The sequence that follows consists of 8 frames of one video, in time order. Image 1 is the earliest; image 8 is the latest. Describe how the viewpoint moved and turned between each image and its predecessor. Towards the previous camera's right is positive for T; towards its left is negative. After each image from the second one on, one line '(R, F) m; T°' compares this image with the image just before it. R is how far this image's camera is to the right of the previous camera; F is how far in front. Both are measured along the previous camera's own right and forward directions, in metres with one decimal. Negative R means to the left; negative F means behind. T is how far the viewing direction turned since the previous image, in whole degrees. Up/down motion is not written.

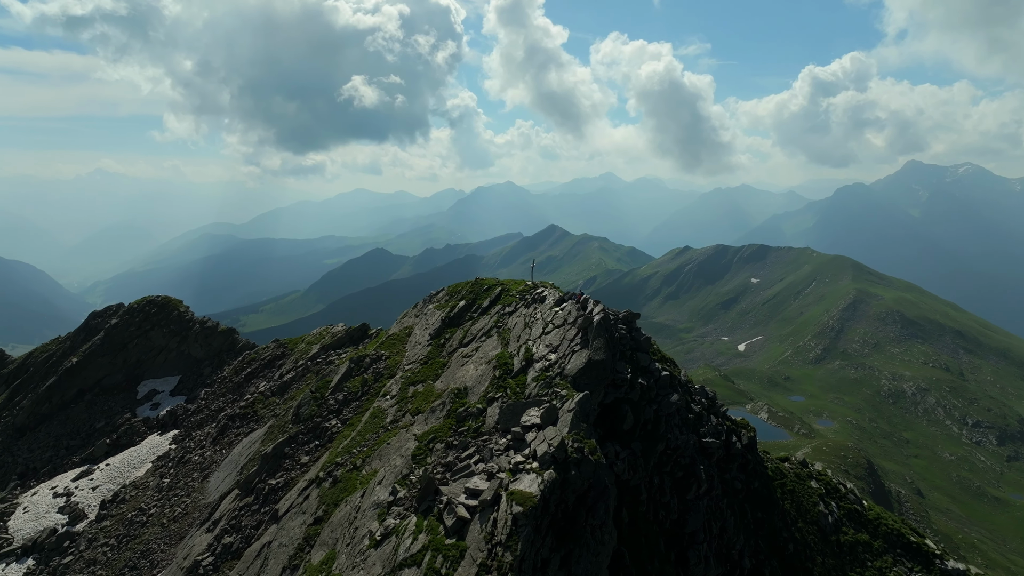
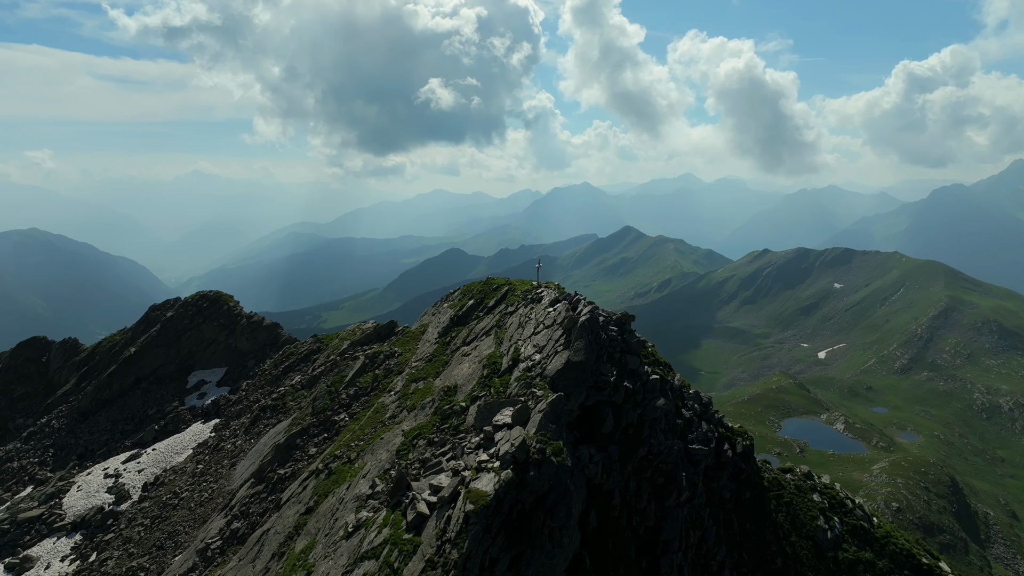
(+3.9, +0.2) m; -6°
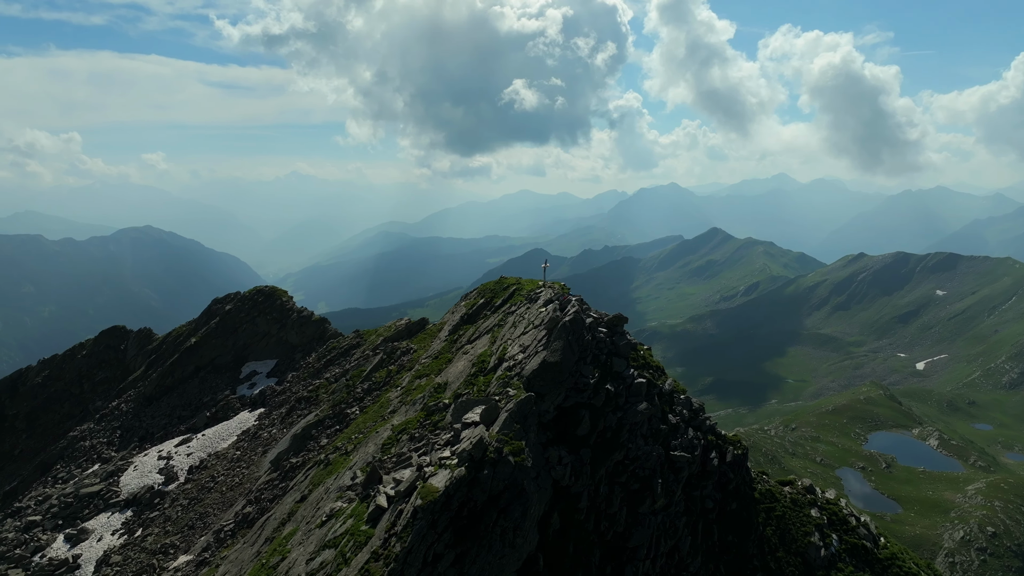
(+4.4, +0.2) m; -7°
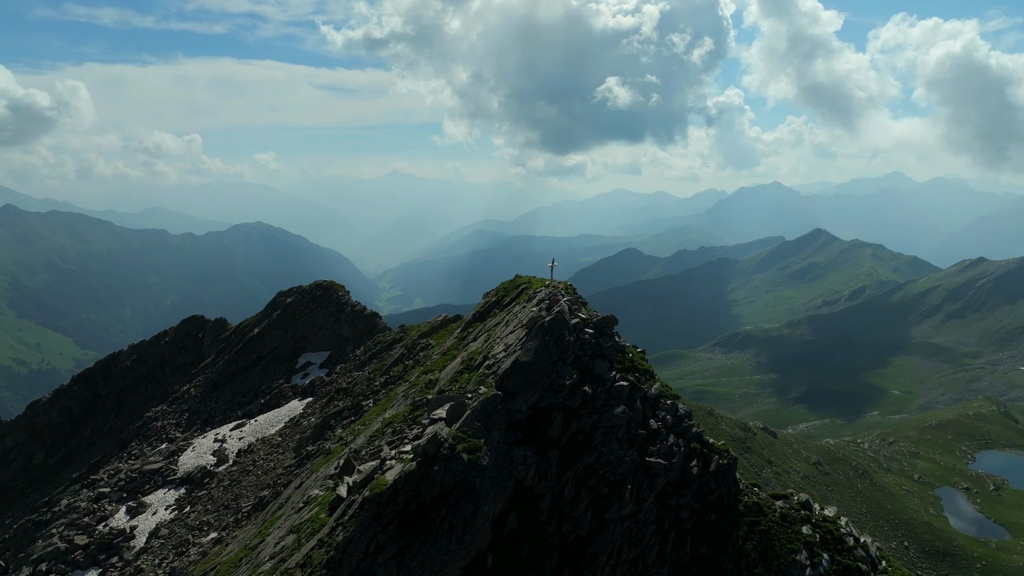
(+4.8, +0.3) m; -7°
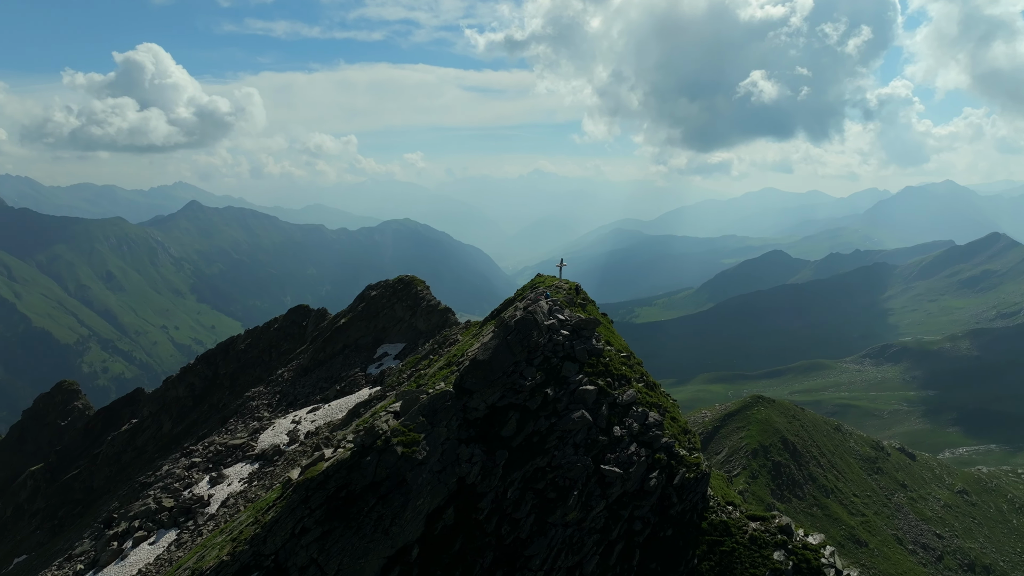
(+7.1, +0.6) m; -11°
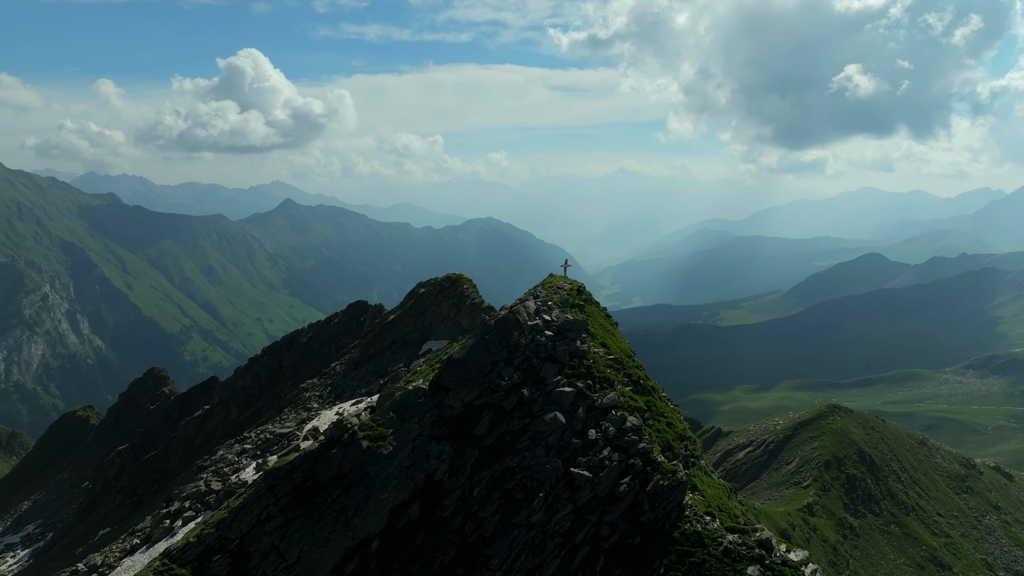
(+4.3, +0.2) m; -6°
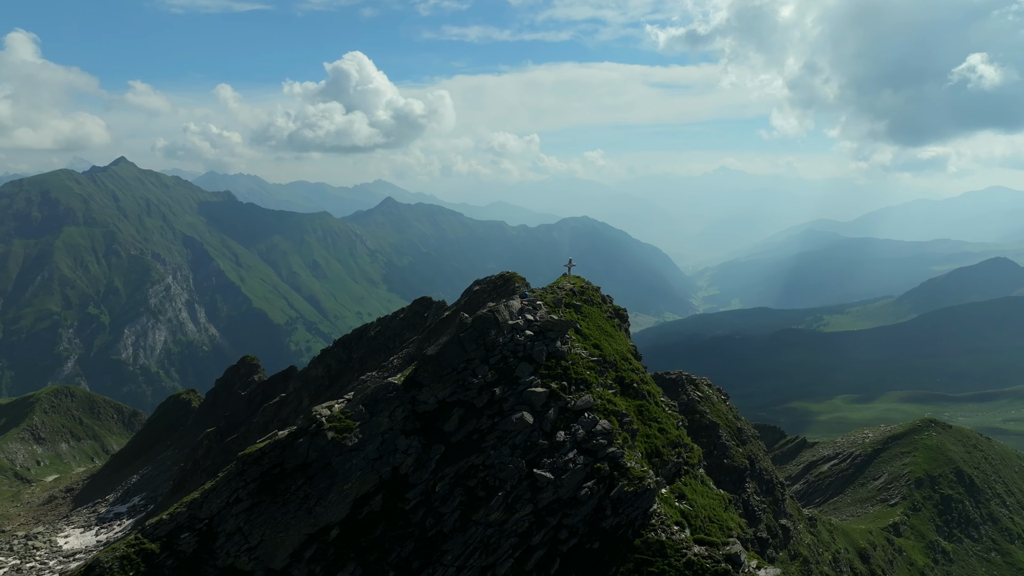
(+4.9, +0.3) m; -7°
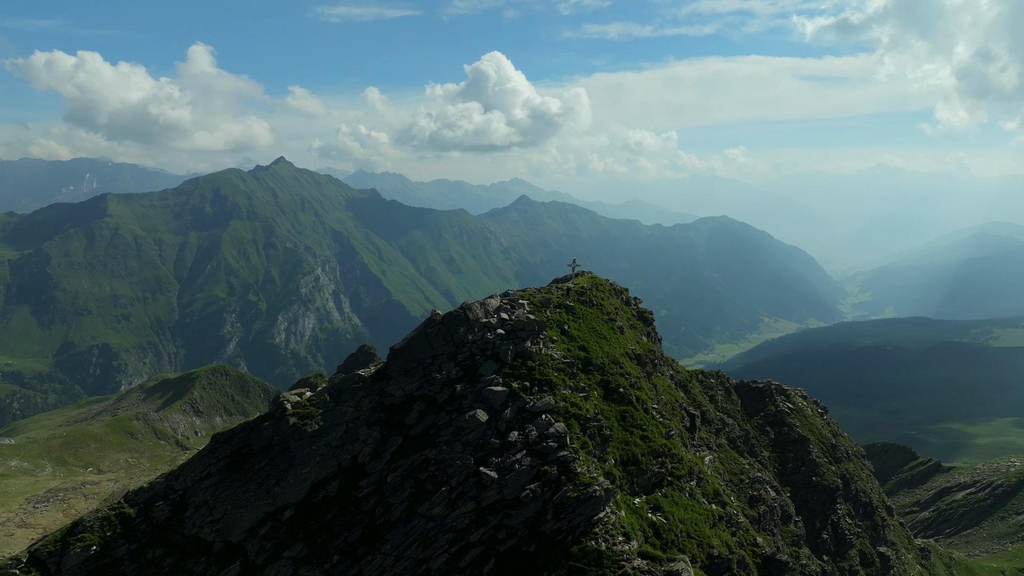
(+6.9, +0.6) m; -10°
